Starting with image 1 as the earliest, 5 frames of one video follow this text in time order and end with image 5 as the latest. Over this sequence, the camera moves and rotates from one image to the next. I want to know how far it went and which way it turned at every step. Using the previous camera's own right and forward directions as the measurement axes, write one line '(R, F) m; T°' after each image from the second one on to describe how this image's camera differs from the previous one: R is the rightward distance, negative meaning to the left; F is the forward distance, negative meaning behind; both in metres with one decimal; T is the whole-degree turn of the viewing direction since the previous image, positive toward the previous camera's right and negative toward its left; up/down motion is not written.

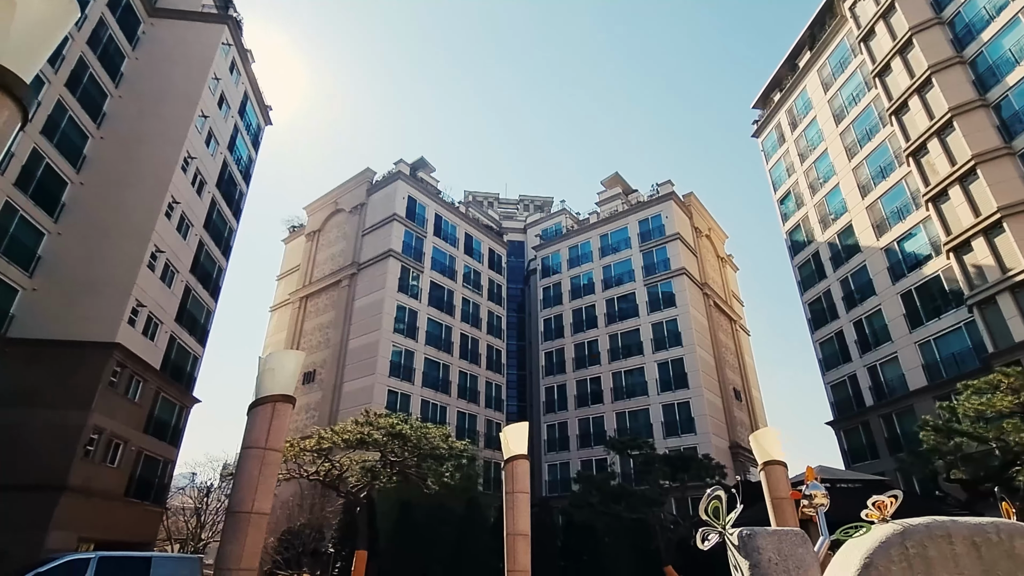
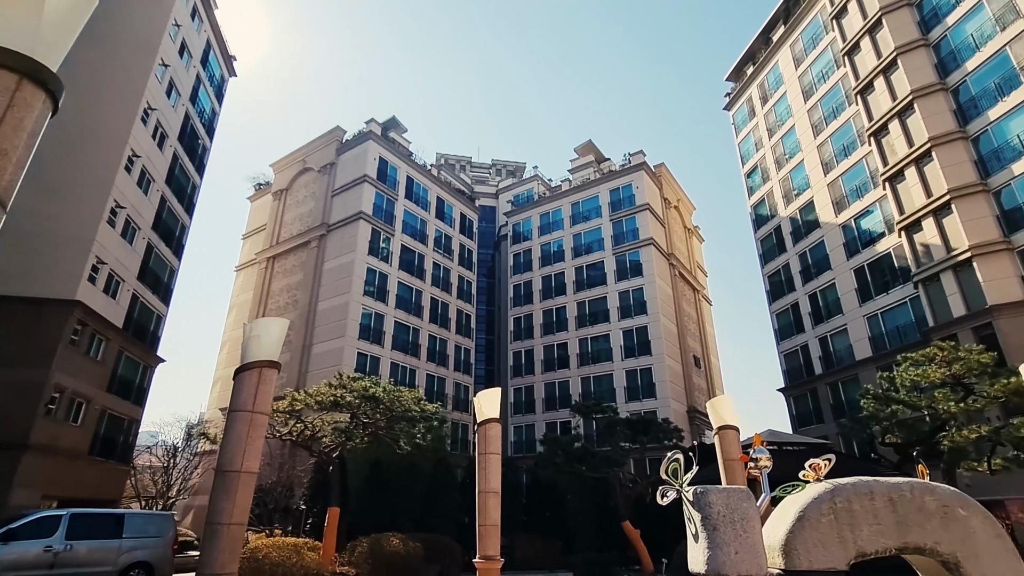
(-0.1, -0.3) m; +3°
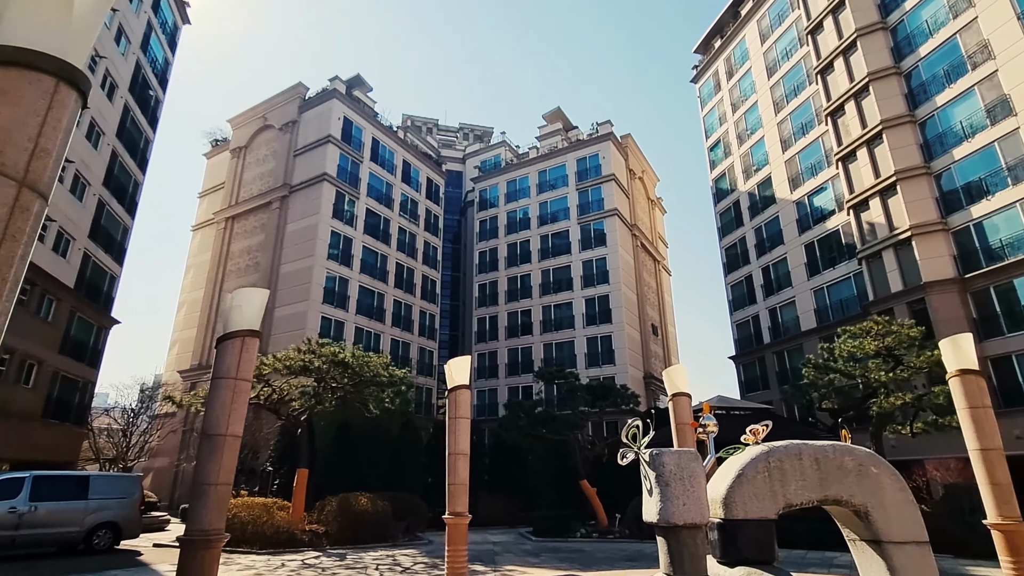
(-0.2, -0.4) m; +4°
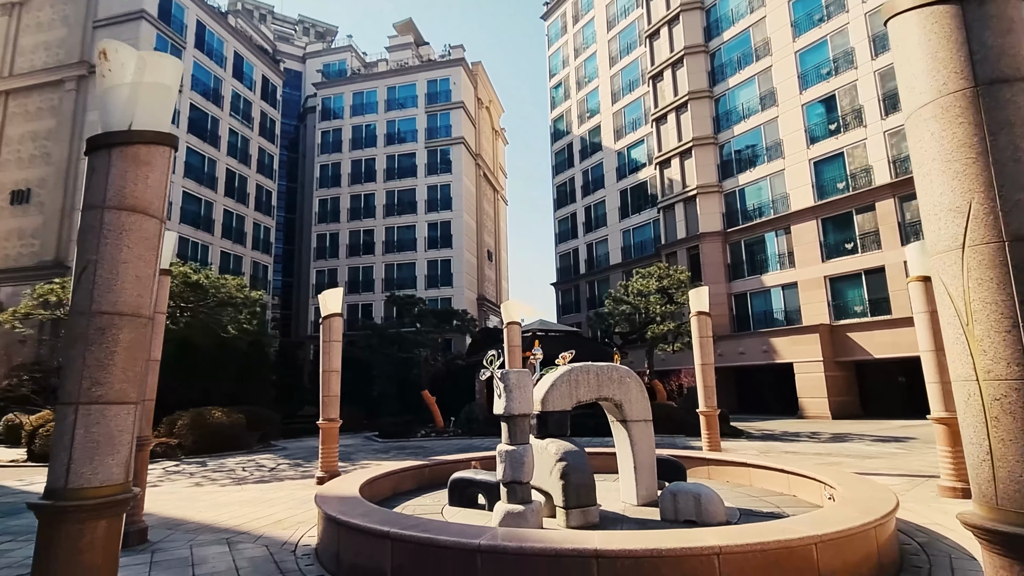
(-0.9, -1.9) m; +18°
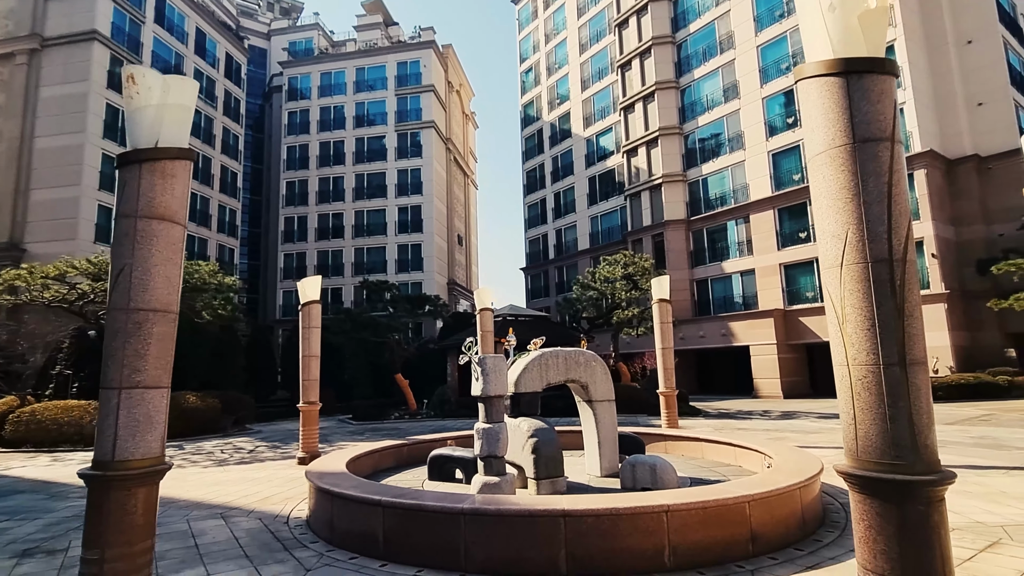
(-0.1, -0.6) m; +3°
